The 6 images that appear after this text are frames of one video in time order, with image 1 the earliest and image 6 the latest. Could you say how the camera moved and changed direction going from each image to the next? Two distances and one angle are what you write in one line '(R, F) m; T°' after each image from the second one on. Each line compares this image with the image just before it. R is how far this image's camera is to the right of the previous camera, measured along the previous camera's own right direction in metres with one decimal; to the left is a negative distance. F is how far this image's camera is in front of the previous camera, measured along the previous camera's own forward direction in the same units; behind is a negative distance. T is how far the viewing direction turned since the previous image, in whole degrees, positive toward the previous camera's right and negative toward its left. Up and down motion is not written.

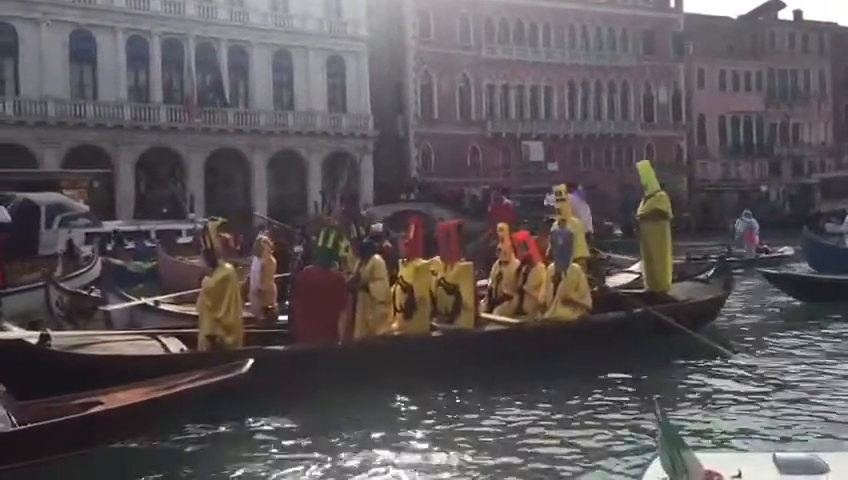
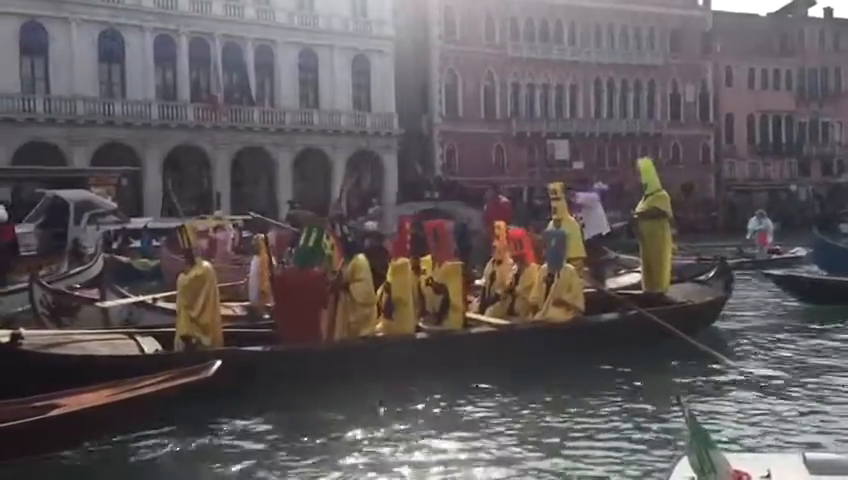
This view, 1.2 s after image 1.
(+0.6, 0.0) m; -2°
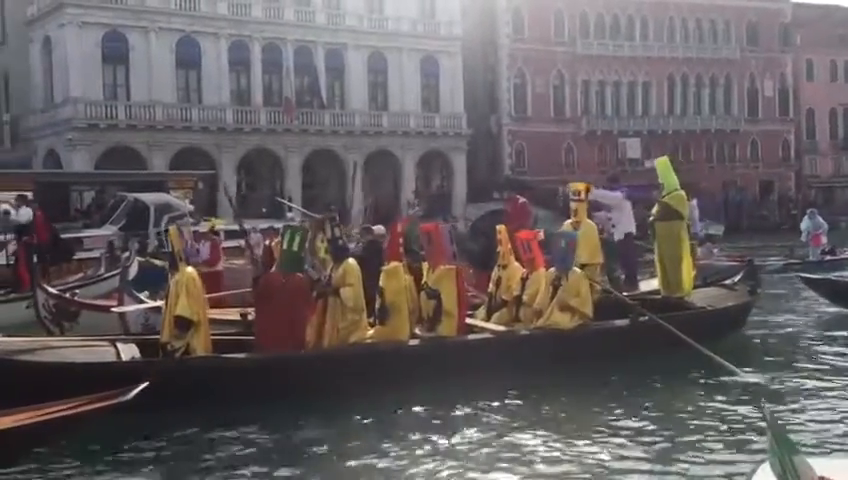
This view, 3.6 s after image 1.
(+1.3, 0.0) m; -6°
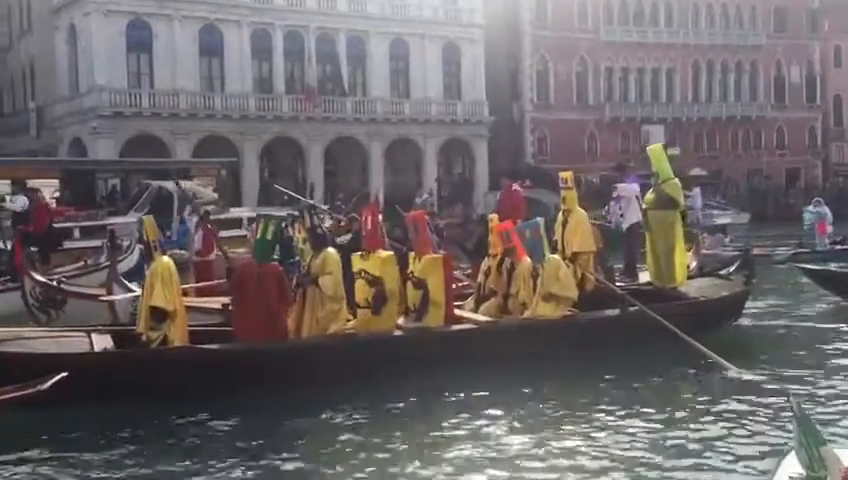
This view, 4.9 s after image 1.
(+0.7, +0.1) m; -2°
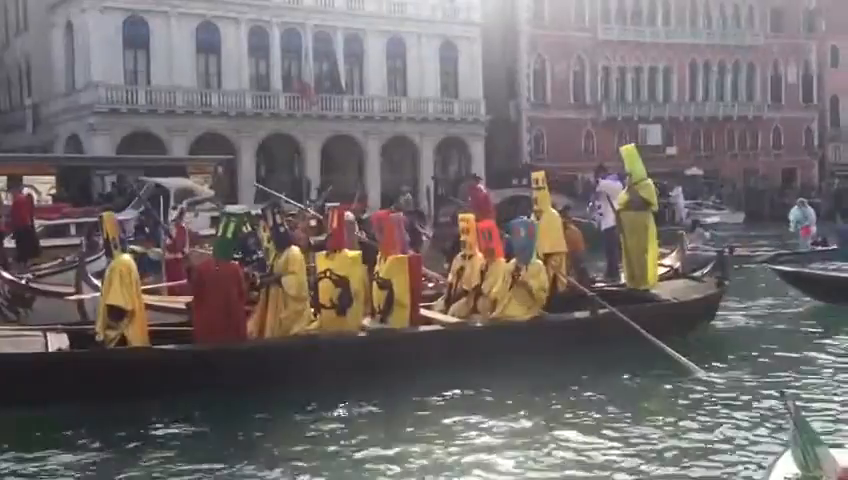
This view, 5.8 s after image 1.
(+0.3, 0.0) m; 0°
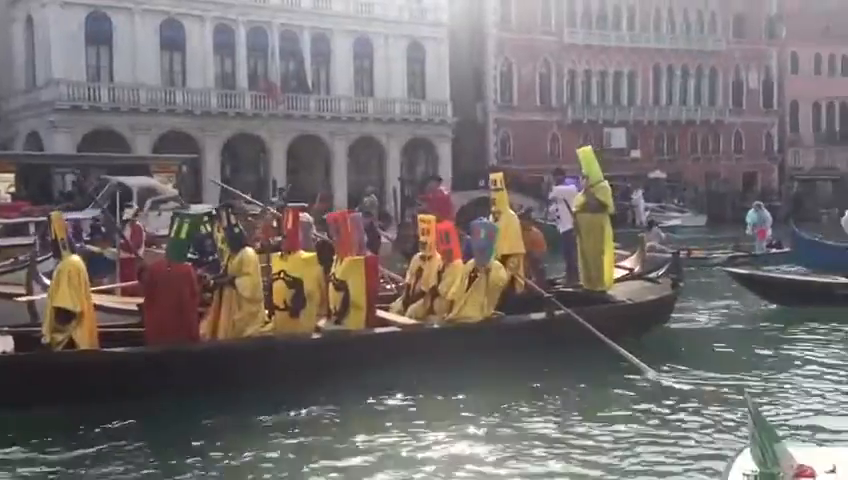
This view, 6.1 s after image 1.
(+0.1, 0.0) m; +2°
